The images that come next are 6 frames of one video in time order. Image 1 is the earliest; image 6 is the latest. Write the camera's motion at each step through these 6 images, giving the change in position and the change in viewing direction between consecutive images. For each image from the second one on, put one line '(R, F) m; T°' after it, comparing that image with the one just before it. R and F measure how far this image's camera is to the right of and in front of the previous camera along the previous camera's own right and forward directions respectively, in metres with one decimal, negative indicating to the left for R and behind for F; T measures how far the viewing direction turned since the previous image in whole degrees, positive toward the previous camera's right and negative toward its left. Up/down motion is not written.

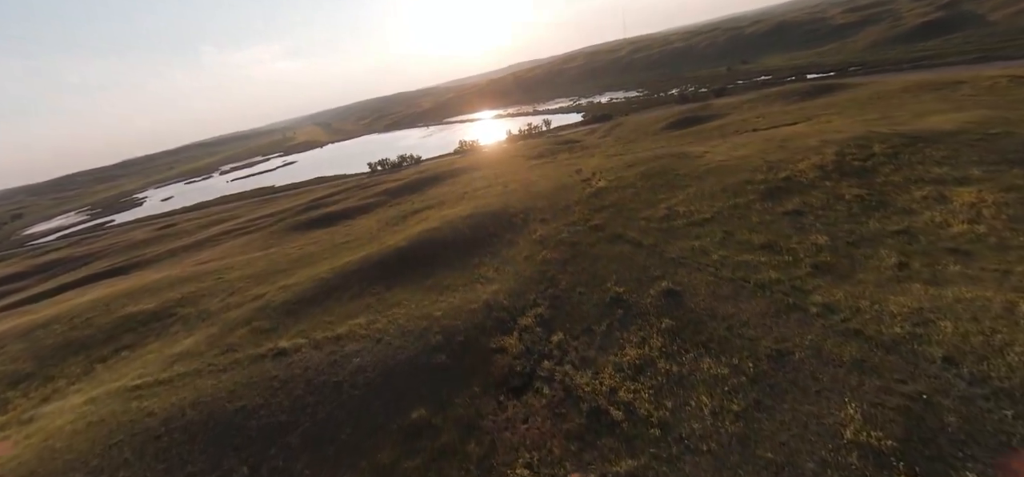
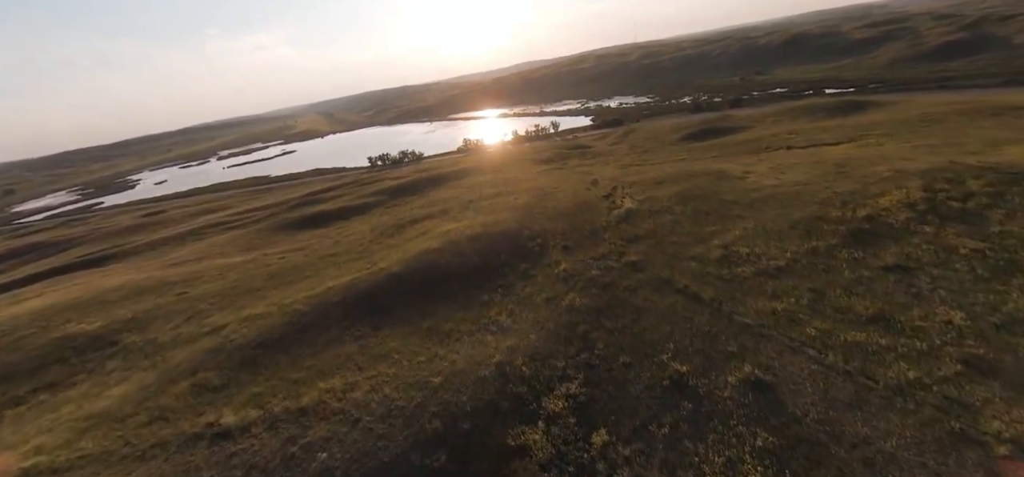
(-1.2, +4.4) m; 0°
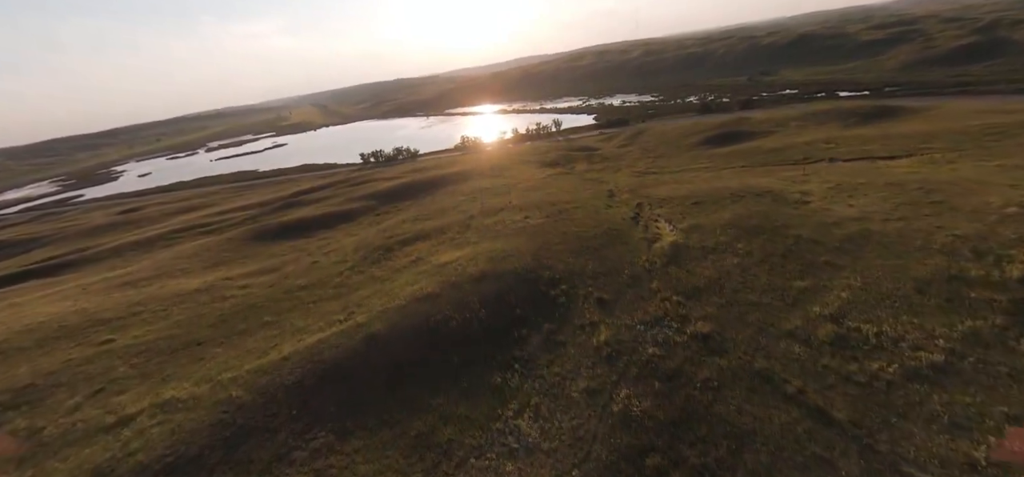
(-1.2, +5.6) m; +1°
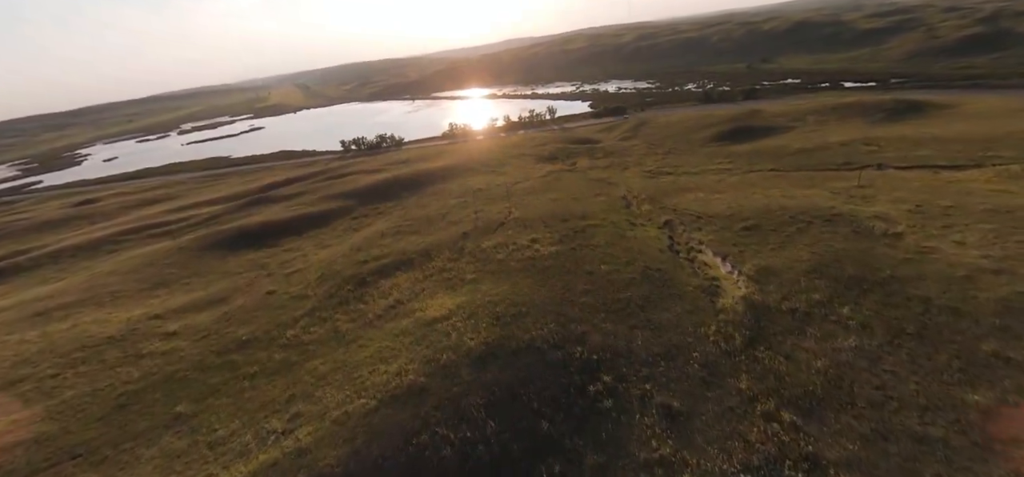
(-1.1, +6.1) m; +2°
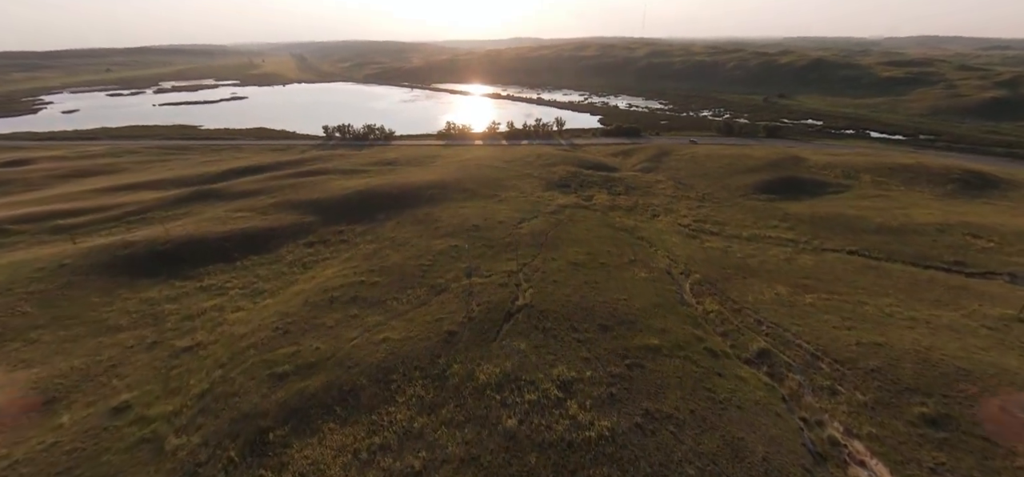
(-1.9, +10.0) m; +2°
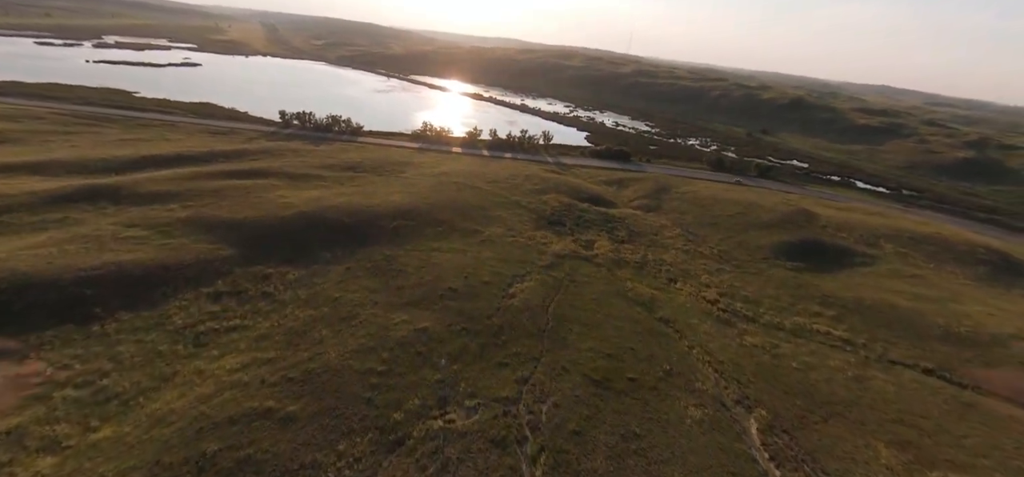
(-2.0, +8.9) m; +5°
